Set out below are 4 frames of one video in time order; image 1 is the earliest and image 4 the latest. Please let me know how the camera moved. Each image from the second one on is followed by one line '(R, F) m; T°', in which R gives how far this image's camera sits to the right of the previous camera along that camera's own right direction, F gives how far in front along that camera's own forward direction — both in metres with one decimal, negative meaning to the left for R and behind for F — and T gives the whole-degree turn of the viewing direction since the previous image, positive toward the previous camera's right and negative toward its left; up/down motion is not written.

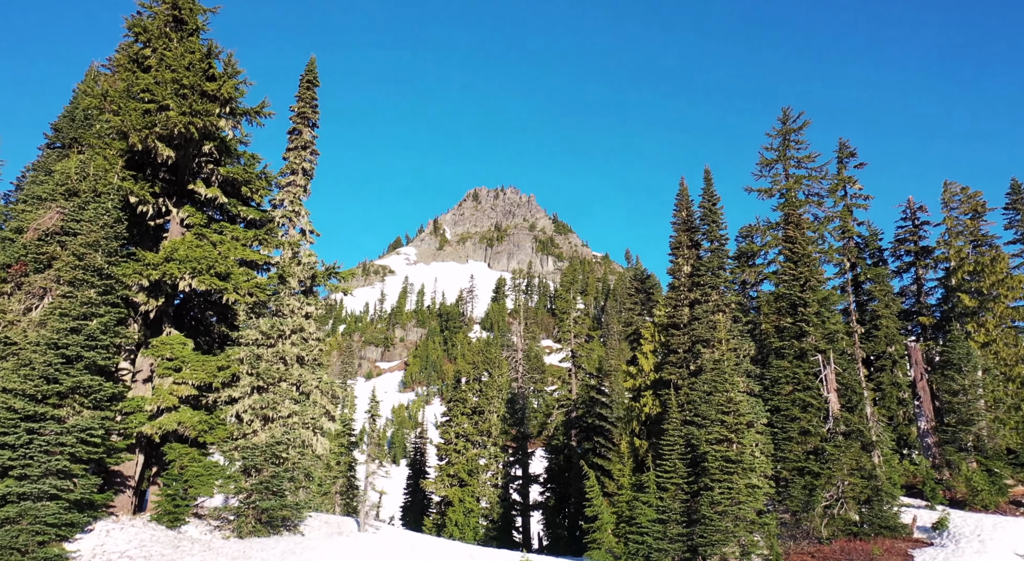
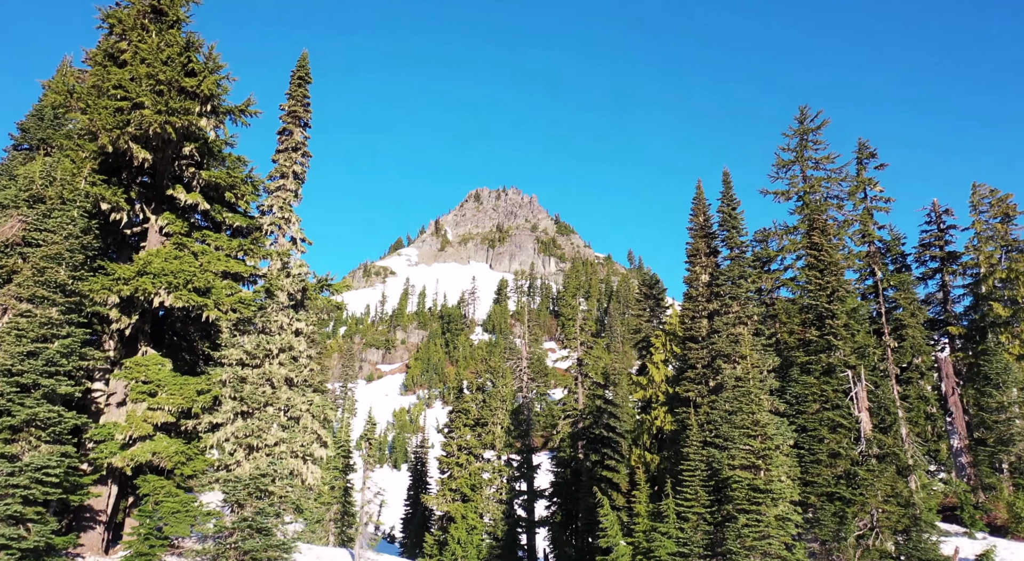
(-0.2, +2.5) m; 0°
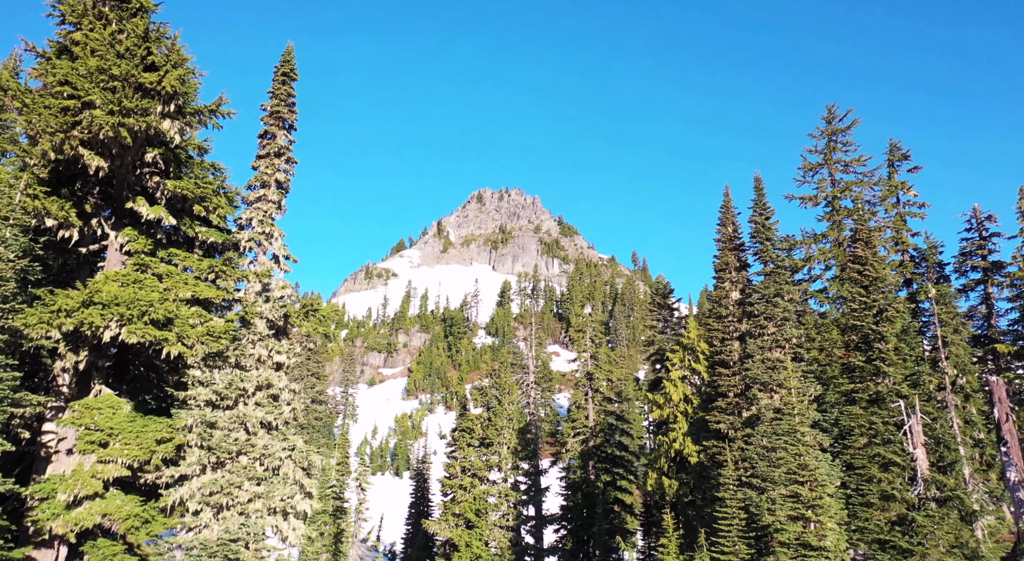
(-0.3, +3.7) m; 0°
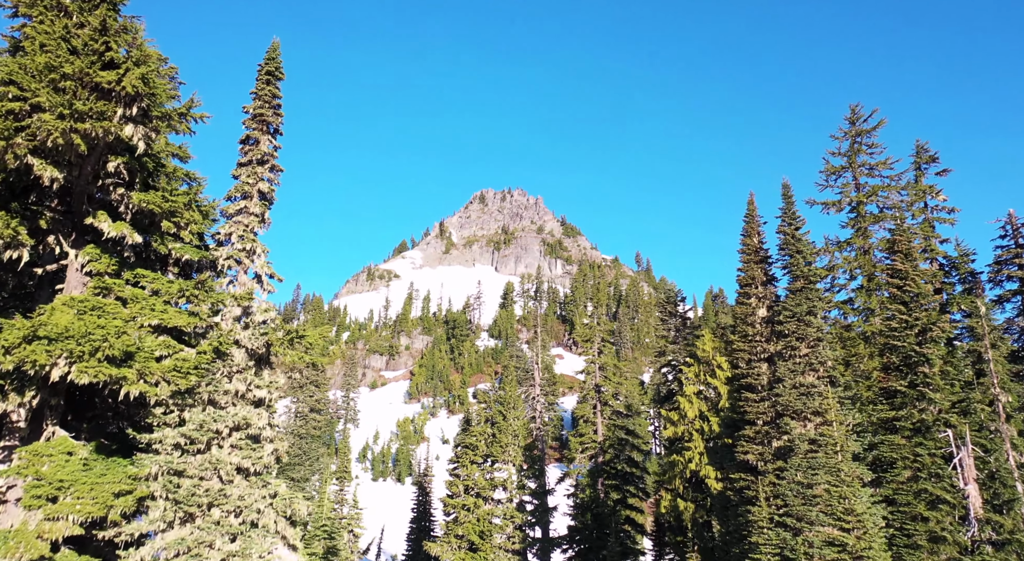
(-0.2, +2.7) m; 0°
